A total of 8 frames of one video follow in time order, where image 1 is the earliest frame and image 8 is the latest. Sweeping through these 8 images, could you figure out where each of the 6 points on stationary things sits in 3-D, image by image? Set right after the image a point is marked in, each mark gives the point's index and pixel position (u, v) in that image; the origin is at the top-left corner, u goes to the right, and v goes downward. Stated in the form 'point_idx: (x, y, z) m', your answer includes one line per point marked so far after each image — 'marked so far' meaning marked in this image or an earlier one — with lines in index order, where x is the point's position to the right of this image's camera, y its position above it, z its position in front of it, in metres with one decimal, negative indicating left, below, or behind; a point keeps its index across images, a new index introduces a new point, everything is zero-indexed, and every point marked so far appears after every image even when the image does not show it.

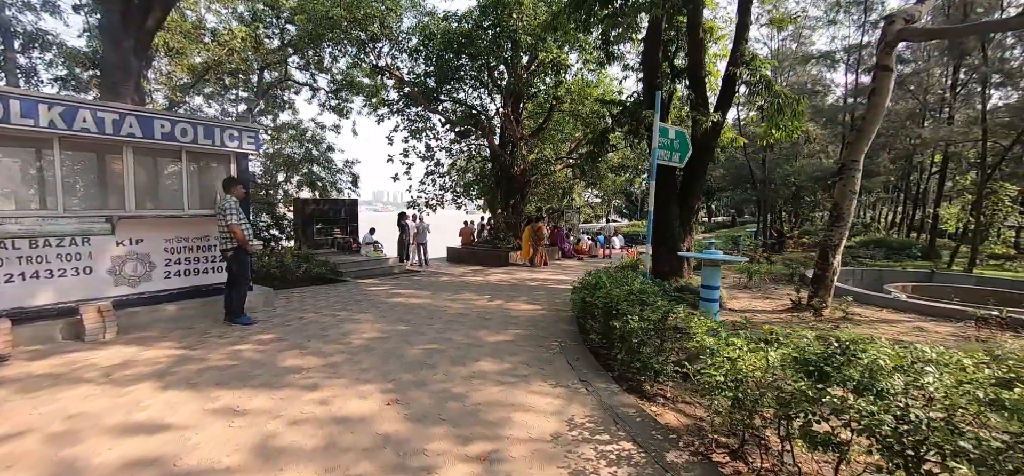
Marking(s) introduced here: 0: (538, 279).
0: (+0.5, -0.9, +9.6) m
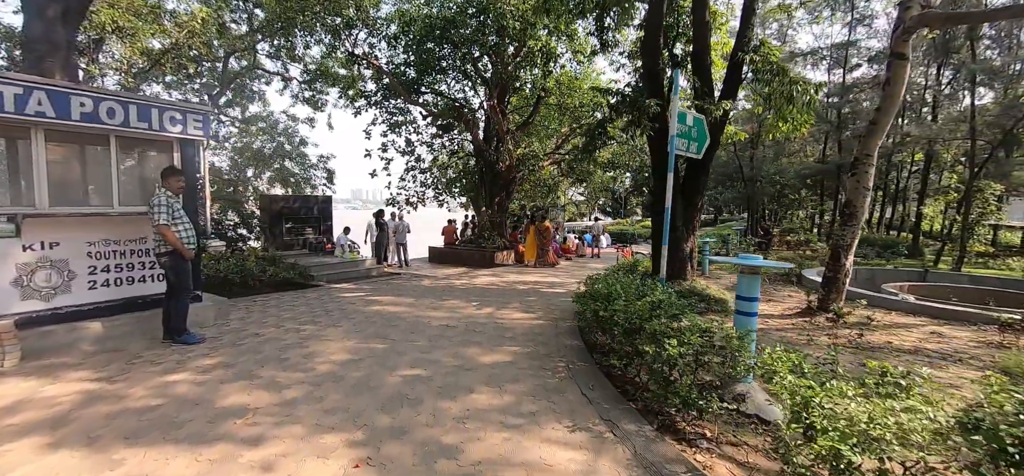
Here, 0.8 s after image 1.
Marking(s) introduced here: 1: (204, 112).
0: (+0.3, -0.9, +8.9) m
1: (-3.7, +1.5, +5.0) m
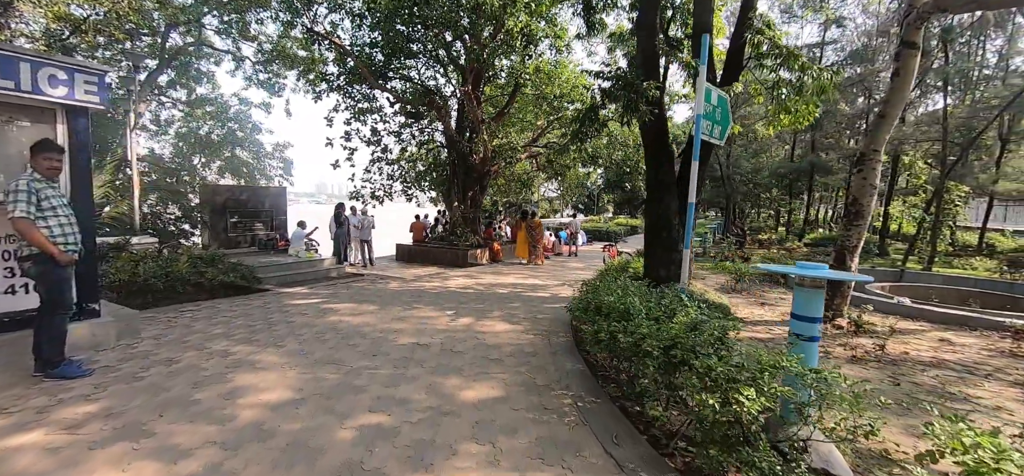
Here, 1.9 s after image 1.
0: (-0.1, -0.9, +8.1) m
1: (-3.8, +1.5, +3.9) m
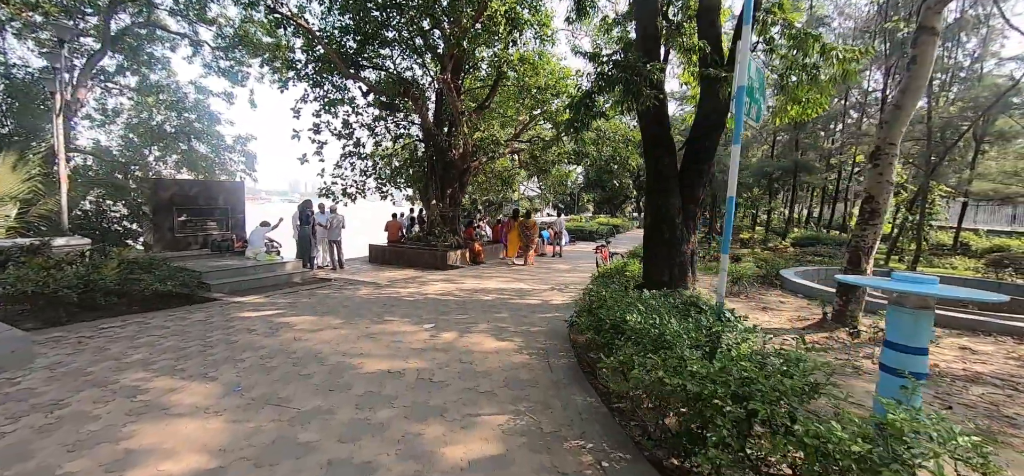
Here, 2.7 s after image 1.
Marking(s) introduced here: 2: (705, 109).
0: (-0.4, -0.9, +7.3) m
1: (-3.9, +1.5, +3.0) m
2: (+2.7, +1.8, +5.9) m
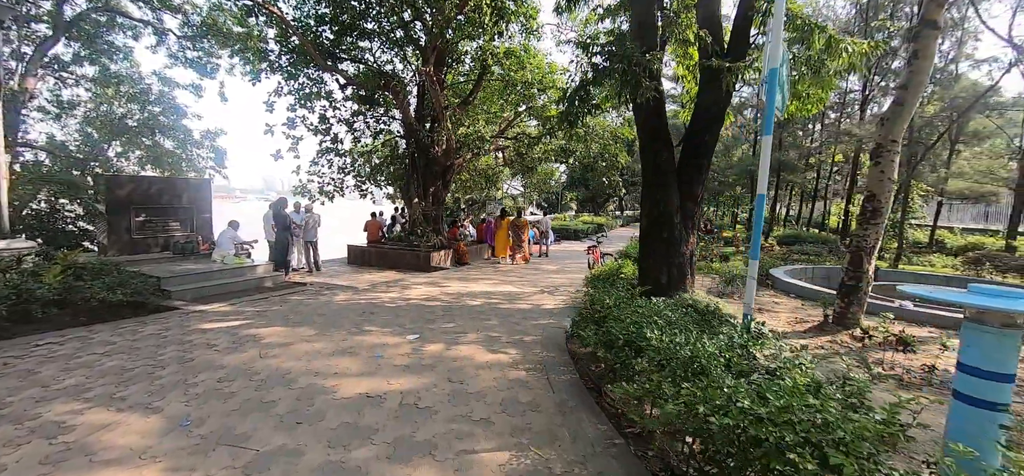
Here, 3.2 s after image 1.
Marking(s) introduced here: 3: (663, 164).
0: (-0.6, -0.9, +6.9) m
1: (-3.9, +1.5, +2.4) m
2: (+2.6, +1.8, +5.6) m
3: (+2.1, +1.0, +5.7) m
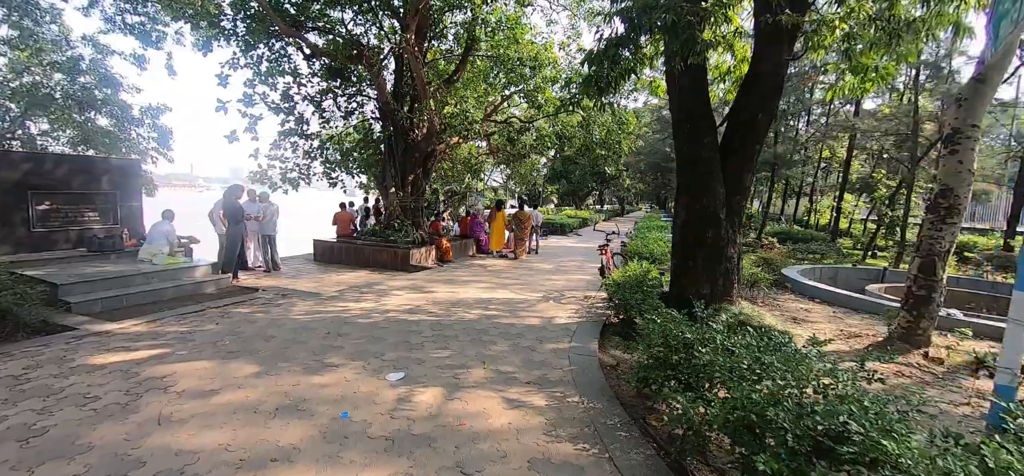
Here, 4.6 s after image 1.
0: (-0.6, -0.9, +5.7) m
1: (-3.6, +1.5, +1.0) m
2: (+2.7, +1.8, +4.6) m
3: (+2.2, +1.0, +4.7) m
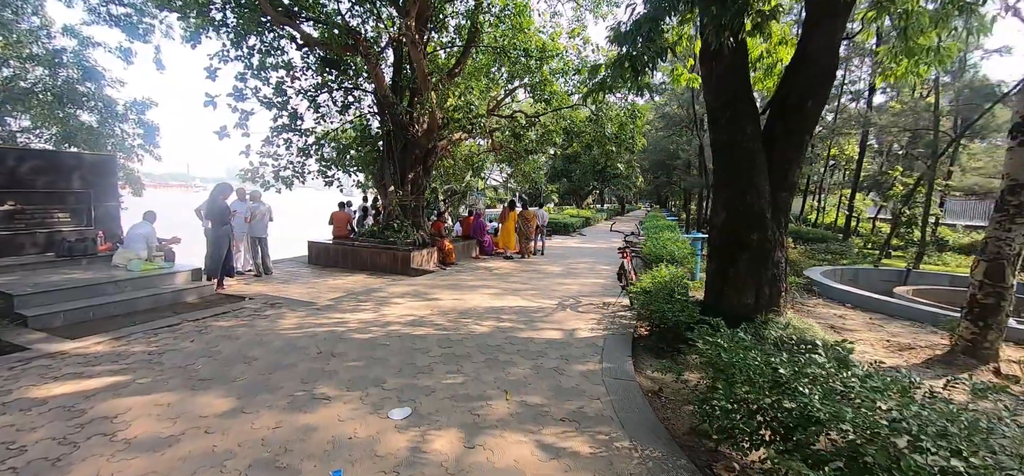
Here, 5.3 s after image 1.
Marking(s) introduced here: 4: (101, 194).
0: (-0.4, -0.9, +5.2) m
1: (-3.4, +1.4, +0.4) m
2: (+2.8, +1.8, +4.0) m
3: (+2.3, +1.0, +4.1) m
4: (-6.4, +0.7, +6.5) m
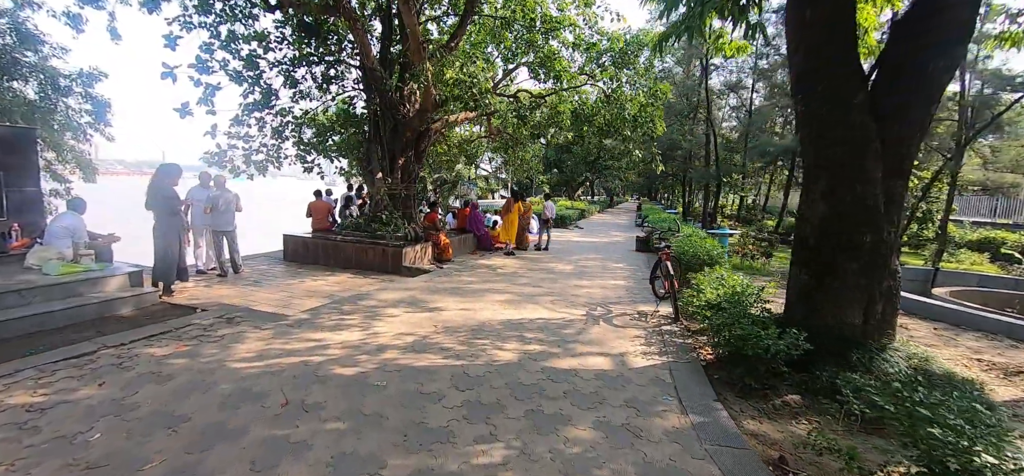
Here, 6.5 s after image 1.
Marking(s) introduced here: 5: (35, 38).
0: (-0.2, -0.9, +4.2) m
1: (-3.0, +1.4, -0.8) m
2: (+3.1, +1.8, +3.1) m
3: (+2.6, +1.0, +3.2) m
4: (-6.2, +0.8, +5.3) m
5: (-11.5, +4.8, +9.9) m
